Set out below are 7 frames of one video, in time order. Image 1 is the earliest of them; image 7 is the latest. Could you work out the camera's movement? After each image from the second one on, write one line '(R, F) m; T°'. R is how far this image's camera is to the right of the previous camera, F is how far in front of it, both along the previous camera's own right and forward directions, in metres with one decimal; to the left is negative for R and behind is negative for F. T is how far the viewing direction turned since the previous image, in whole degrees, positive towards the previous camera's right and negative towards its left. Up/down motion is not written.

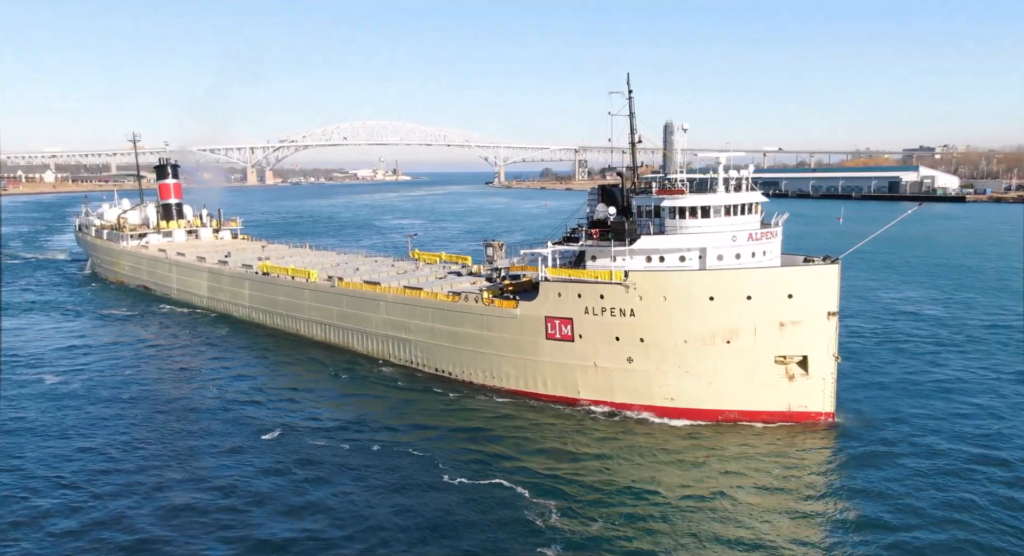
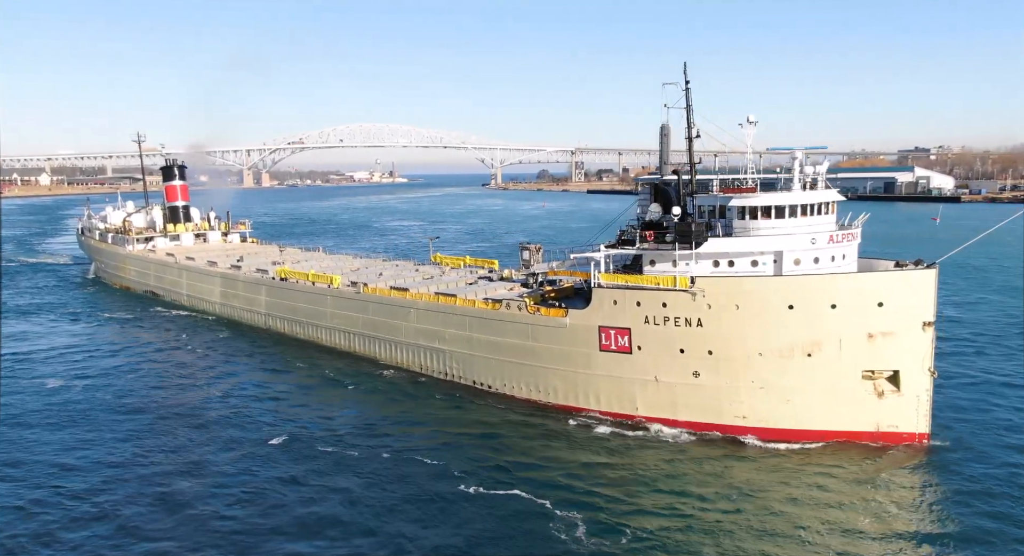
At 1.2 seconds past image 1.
(-1.3, +1.6) m; 0°
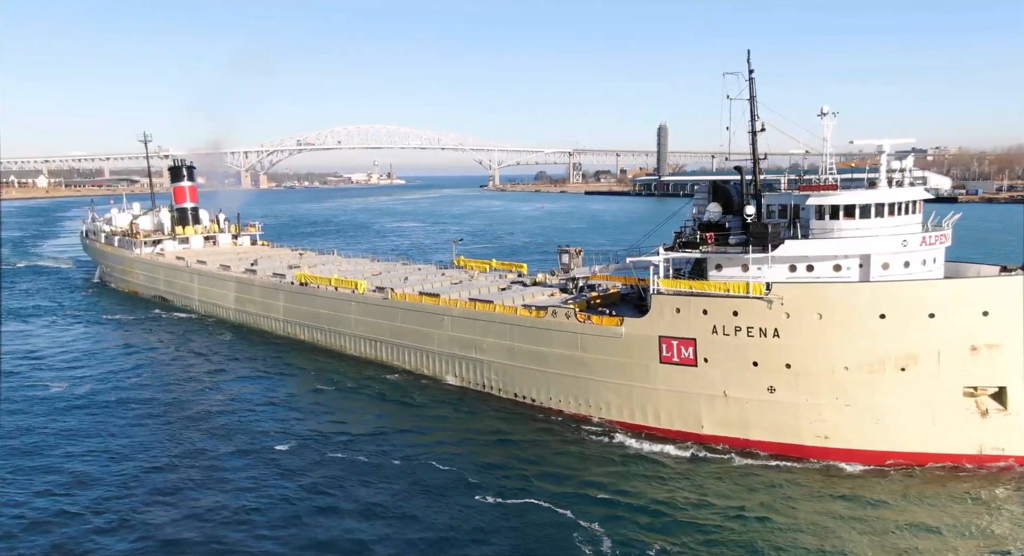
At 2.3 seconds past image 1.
(-1.2, +1.5) m; 0°
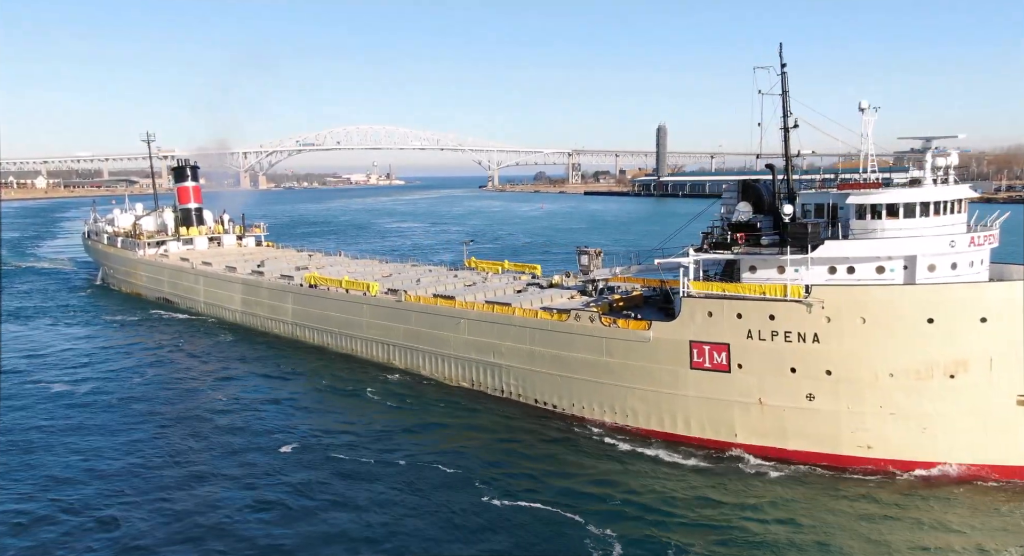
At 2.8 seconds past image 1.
(-0.5, +0.7) m; 0°
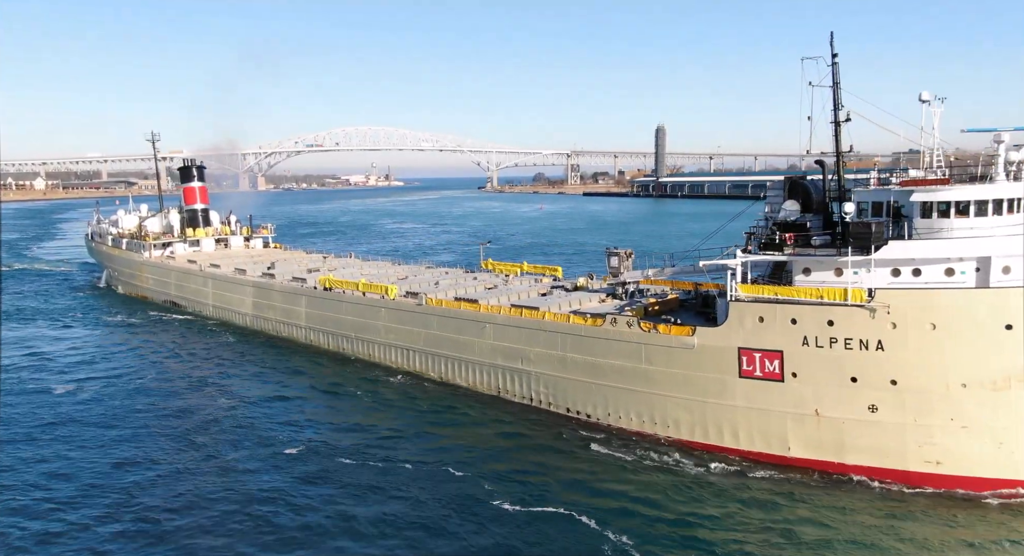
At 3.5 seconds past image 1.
(-0.8, +1.0) m; 0°
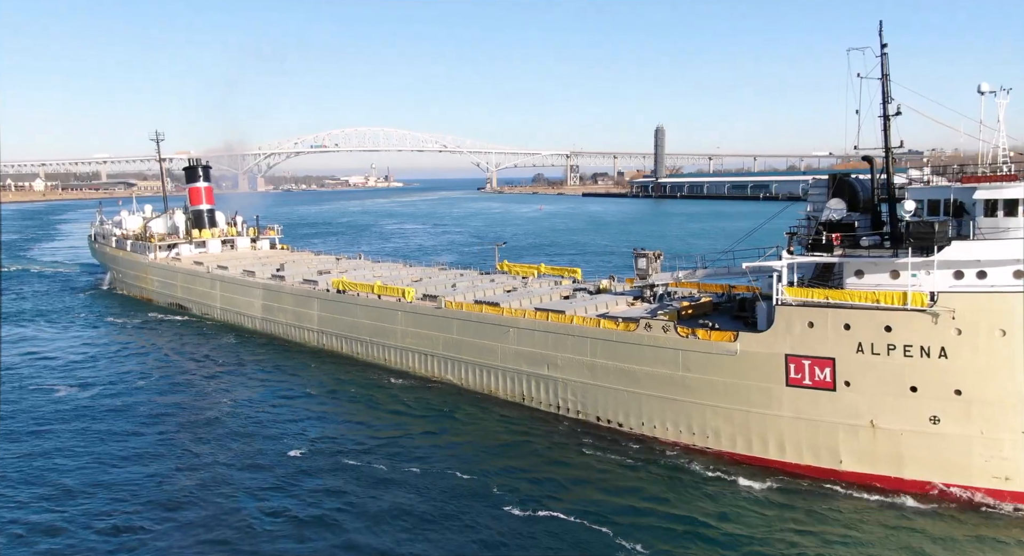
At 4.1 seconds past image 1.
(-0.6, +0.9) m; 0°
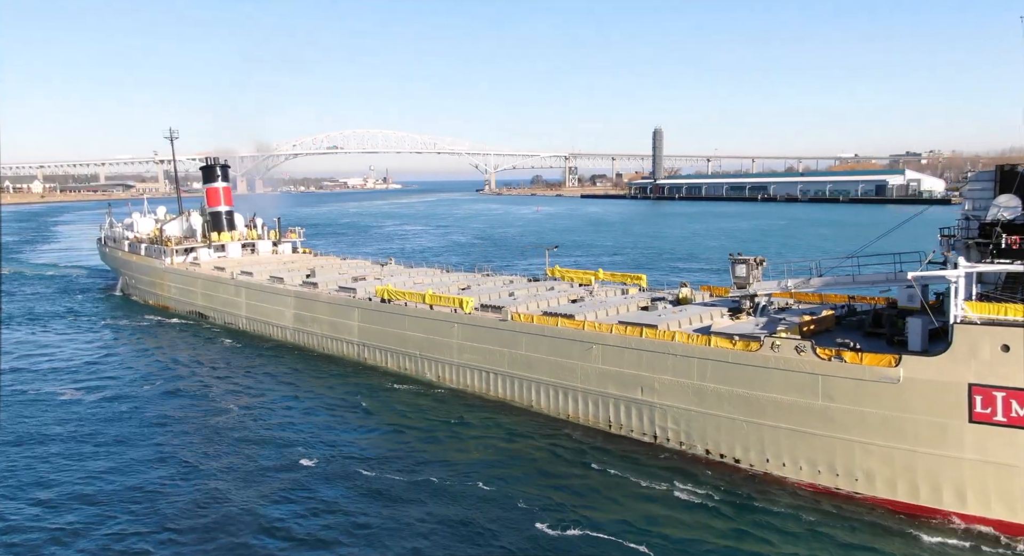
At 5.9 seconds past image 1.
(-1.9, +2.7) m; 0°
